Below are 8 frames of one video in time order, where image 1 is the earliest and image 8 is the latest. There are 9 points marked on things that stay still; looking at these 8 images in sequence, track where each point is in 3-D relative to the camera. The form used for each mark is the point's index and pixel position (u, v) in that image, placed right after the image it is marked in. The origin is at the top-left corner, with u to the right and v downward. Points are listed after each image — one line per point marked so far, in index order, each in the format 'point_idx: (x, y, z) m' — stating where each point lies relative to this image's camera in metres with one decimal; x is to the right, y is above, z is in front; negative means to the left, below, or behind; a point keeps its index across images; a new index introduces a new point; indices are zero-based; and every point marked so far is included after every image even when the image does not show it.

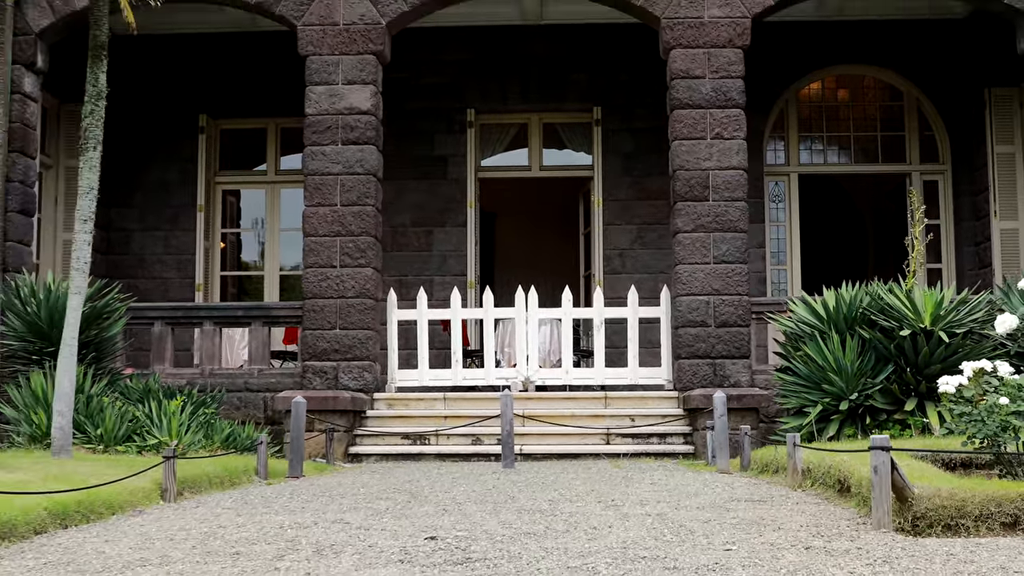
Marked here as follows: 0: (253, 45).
0: (-3.0, +2.8, +13.7) m
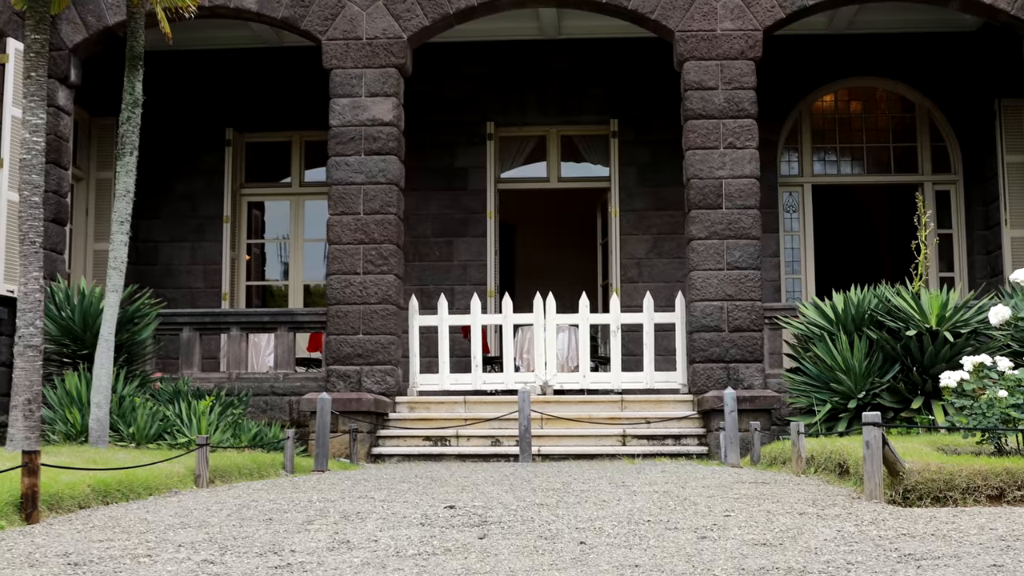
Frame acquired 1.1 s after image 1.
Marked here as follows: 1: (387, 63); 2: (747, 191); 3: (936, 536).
0: (-2.7, +2.7, +14.1) m
1: (-1.2, +2.1, +11.2) m
2: (+2.1, +0.9, +10.9) m
3: (+1.6, -0.9, +4.4) m
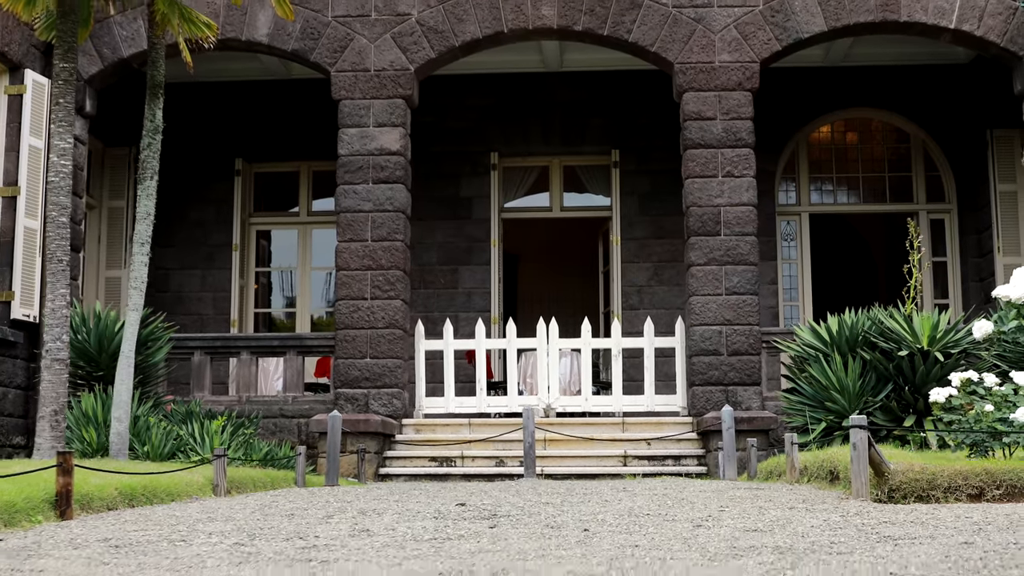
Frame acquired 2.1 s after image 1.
0: (-2.7, +2.4, +14.5) m
1: (-1.1, +1.9, +11.6) m
2: (+2.2, +0.6, +11.2) m
3: (+1.6, -0.9, +4.7) m
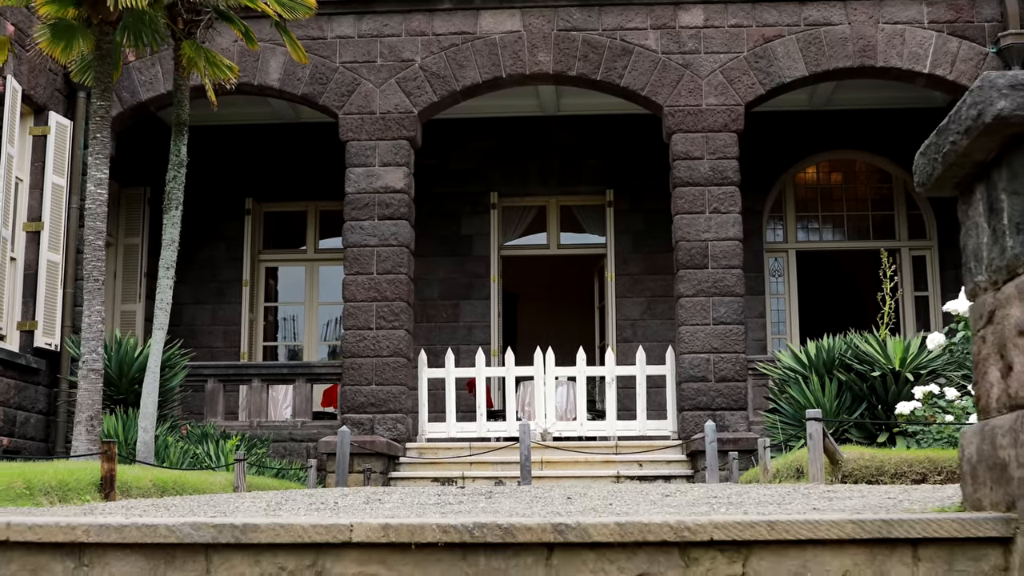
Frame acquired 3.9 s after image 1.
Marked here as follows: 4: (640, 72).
0: (-2.7, +1.9, +15.2) m
1: (-1.2, +1.6, +12.2) m
2: (+2.2, +0.3, +11.8) m
3: (+1.6, -1.0, +5.2) m
4: (+1.3, +2.2, +12.2) m
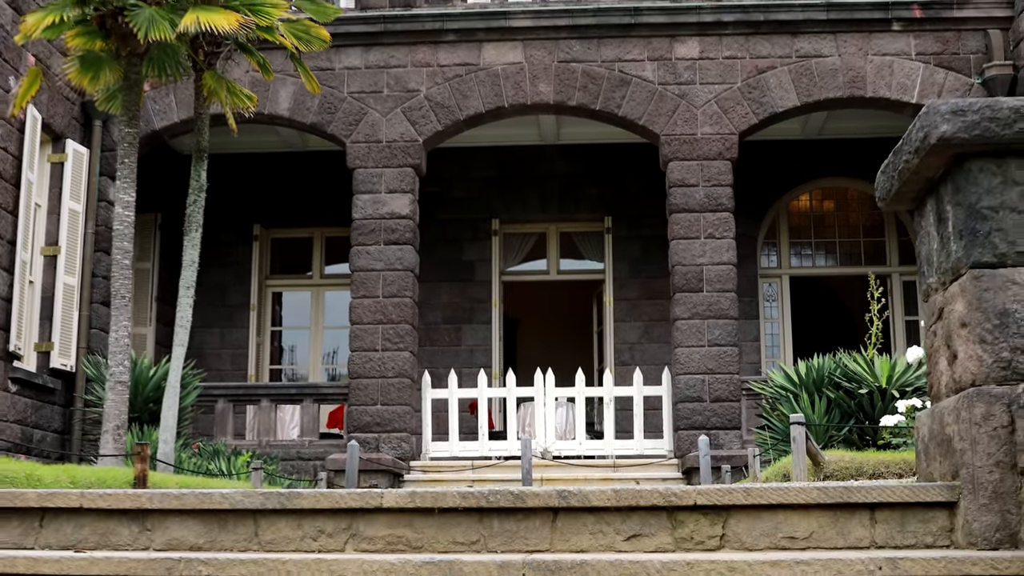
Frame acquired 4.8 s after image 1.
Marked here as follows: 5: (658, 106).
0: (-2.7, +1.6, +15.6) m
1: (-1.1, +1.3, +12.7) m
2: (+2.2, +0.1, +12.3) m
3: (+1.6, -1.0, +5.6) m
4: (+1.3, +2.0, +12.7) m
5: (+1.5, +1.9, +12.6) m
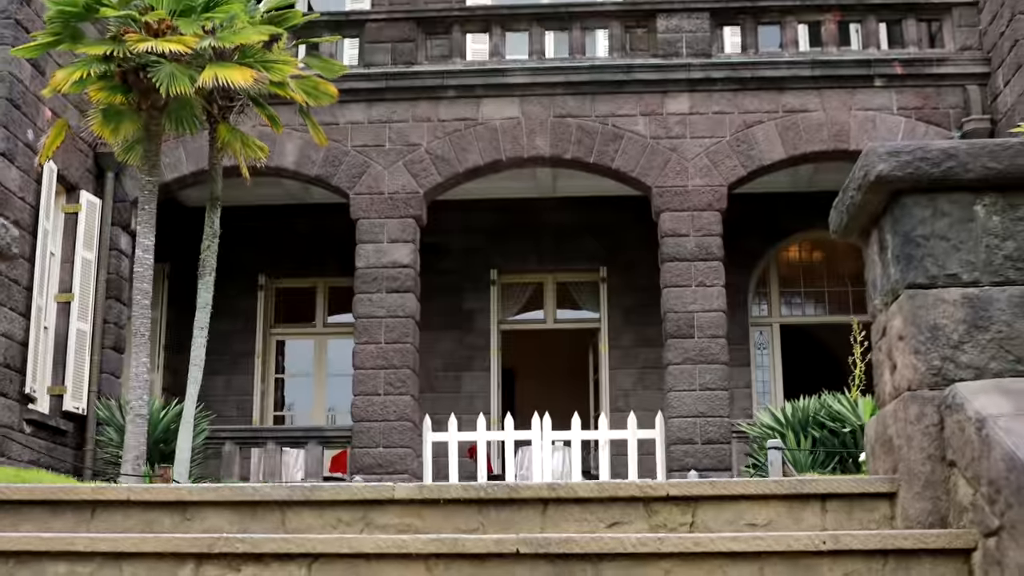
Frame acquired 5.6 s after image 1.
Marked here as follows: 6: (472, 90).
0: (-2.7, +1.0, +16.1) m
1: (-1.2, +0.8, +13.2) m
2: (+2.2, -0.4, +12.7) m
3: (+1.6, -1.2, +6.0) m
4: (+1.3, +1.5, +13.2) m
5: (+1.5, +1.4, +13.2) m
6: (-0.4, +2.2, +13.4) m
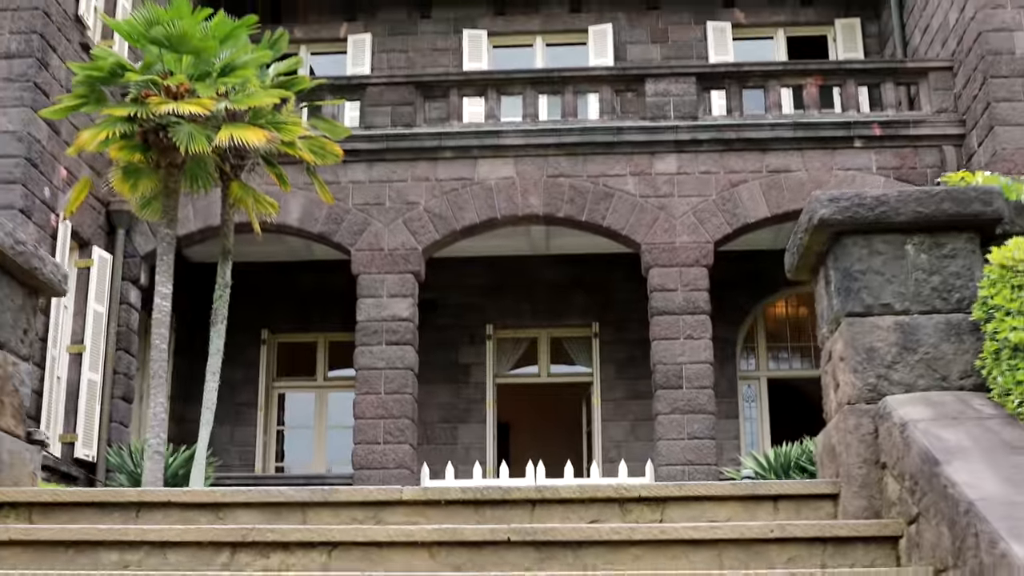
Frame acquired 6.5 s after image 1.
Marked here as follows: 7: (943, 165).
0: (-2.8, +0.2, +16.7) m
1: (-1.2, +0.2, +13.8) m
2: (+2.1, -0.9, +13.2) m
3: (+1.5, -1.4, +6.5) m
4: (+1.2, +0.9, +13.8) m
5: (+1.4, +0.8, +13.8) m
6: (-0.5, +1.6, +14.1) m
7: (+4.9, +1.4, +13.8) m
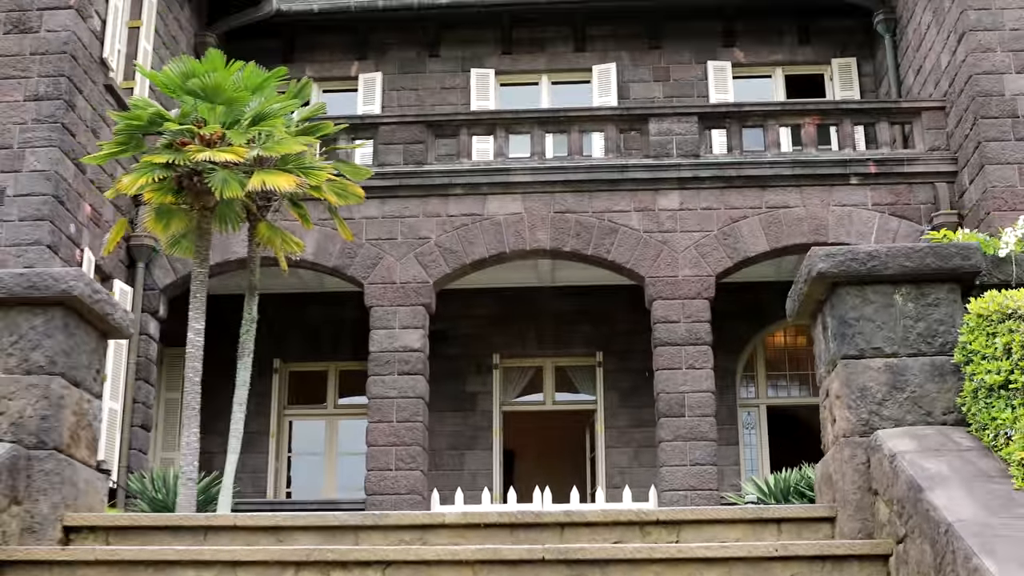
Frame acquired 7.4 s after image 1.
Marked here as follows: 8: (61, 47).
0: (-2.7, -0.2, +17.2) m
1: (-1.1, -0.2, +14.2) m
2: (+2.2, -1.3, +13.7) m
3: (+1.6, -1.7, +7.0) m
4: (+1.3, +0.5, +14.3) m
5: (+1.5, +0.4, +14.3) m
6: (-0.4, +1.2, +14.6) m
7: (+5.0, +1.0, +14.3) m
8: (-5.0, +2.7, +13.2) m
